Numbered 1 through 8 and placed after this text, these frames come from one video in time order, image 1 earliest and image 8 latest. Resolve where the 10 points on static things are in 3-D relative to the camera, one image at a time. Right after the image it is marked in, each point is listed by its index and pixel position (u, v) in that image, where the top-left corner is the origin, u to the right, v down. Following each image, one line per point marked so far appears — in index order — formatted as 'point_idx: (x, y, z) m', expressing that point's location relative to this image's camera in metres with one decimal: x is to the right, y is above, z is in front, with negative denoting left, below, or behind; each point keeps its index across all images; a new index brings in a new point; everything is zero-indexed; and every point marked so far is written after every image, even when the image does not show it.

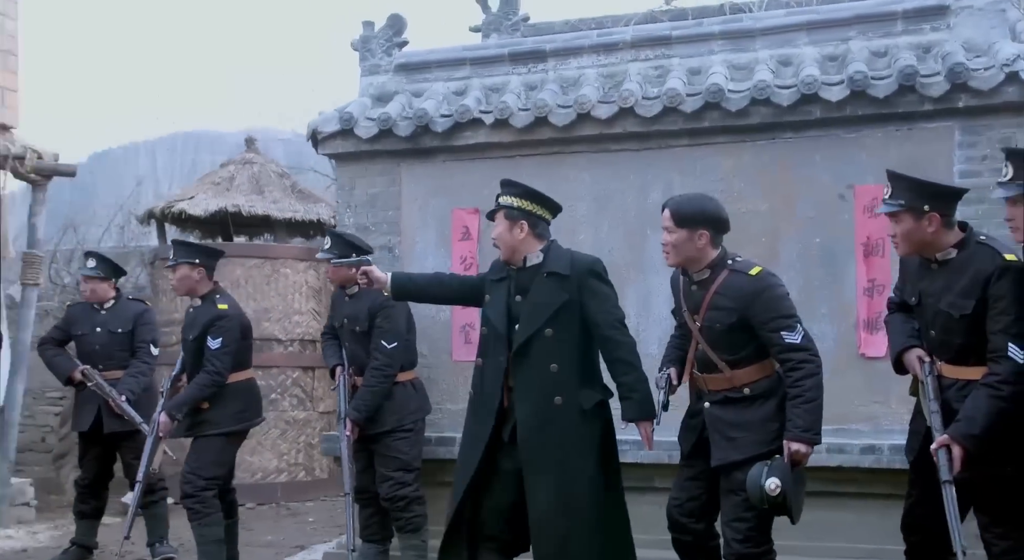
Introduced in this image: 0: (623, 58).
0: (+0.5, +1.1, +5.4) m
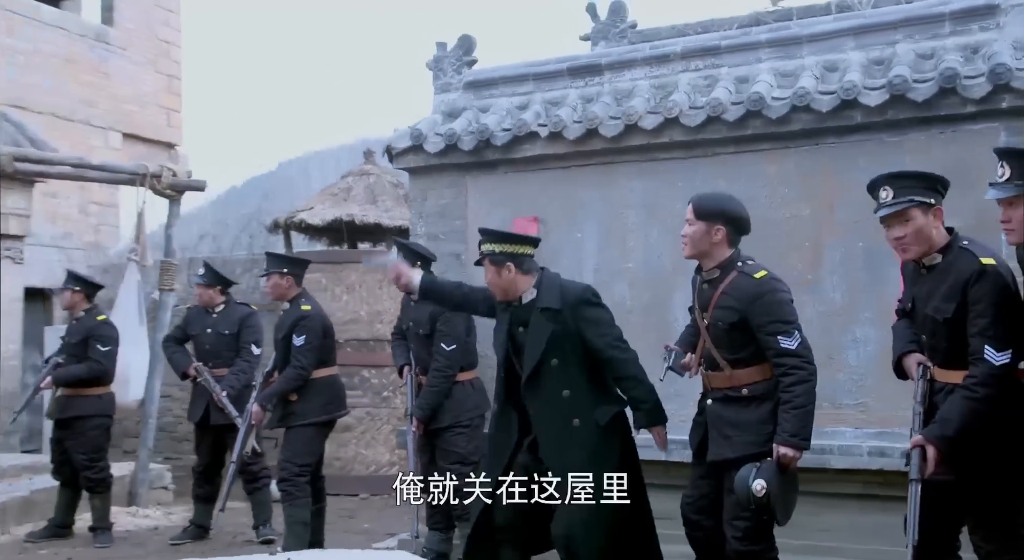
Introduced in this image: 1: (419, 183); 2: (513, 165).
0: (+0.8, +1.1, +5.6) m
1: (-0.5, +0.5, +5.9) m
2: (0.0, +0.6, +5.7) m
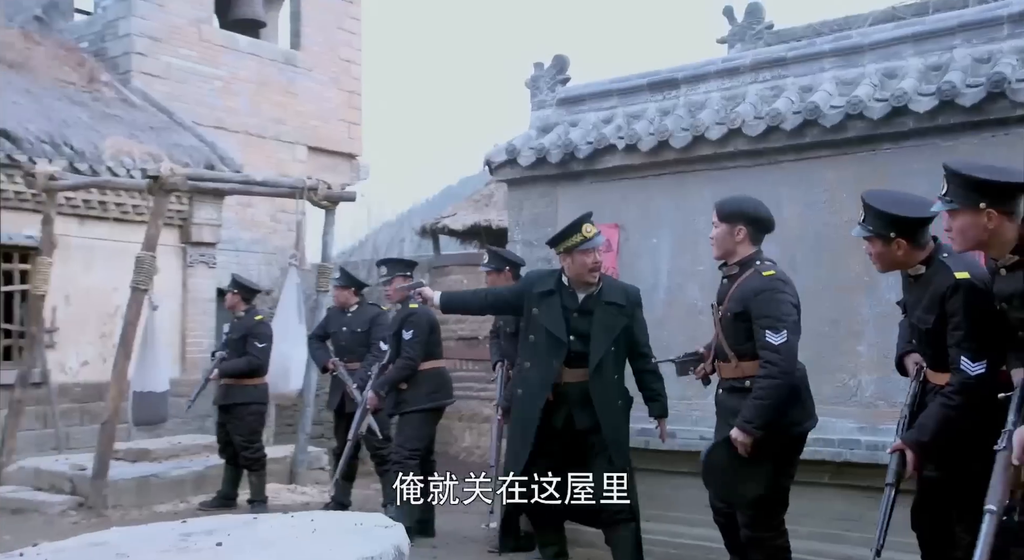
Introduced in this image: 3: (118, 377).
0: (+1.3, +1.1, +5.9) m
1: (0.0, +0.5, +6.5) m
2: (+0.5, +0.6, +6.1) m
3: (-2.7, -0.7, +7.4) m
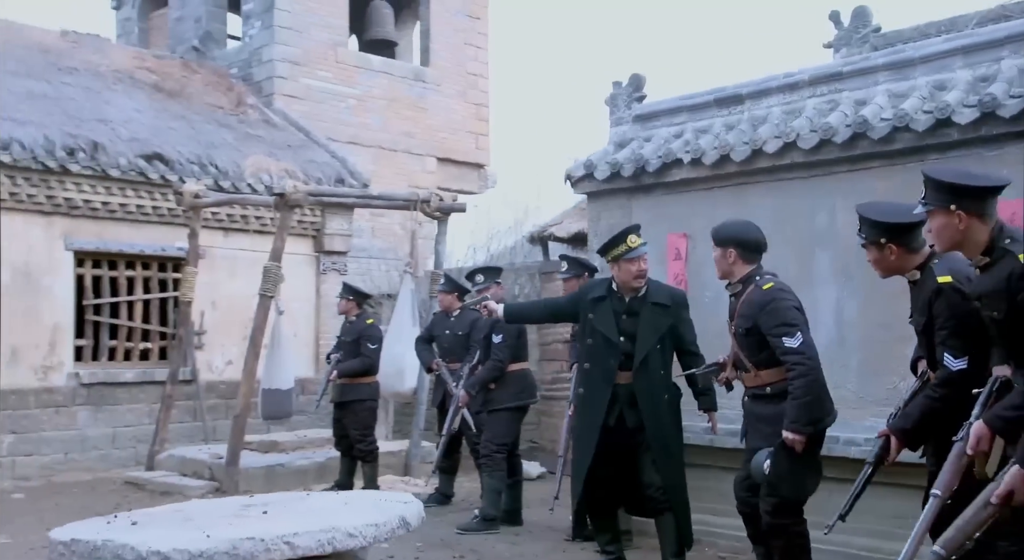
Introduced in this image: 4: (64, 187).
0: (+1.7, +1.1, +6.1) m
1: (+0.5, +0.5, +6.9) m
2: (+0.9, +0.5, +6.5) m
3: (-2.0, -0.7, +8.2) m
4: (-3.9, +0.8, +9.5) m
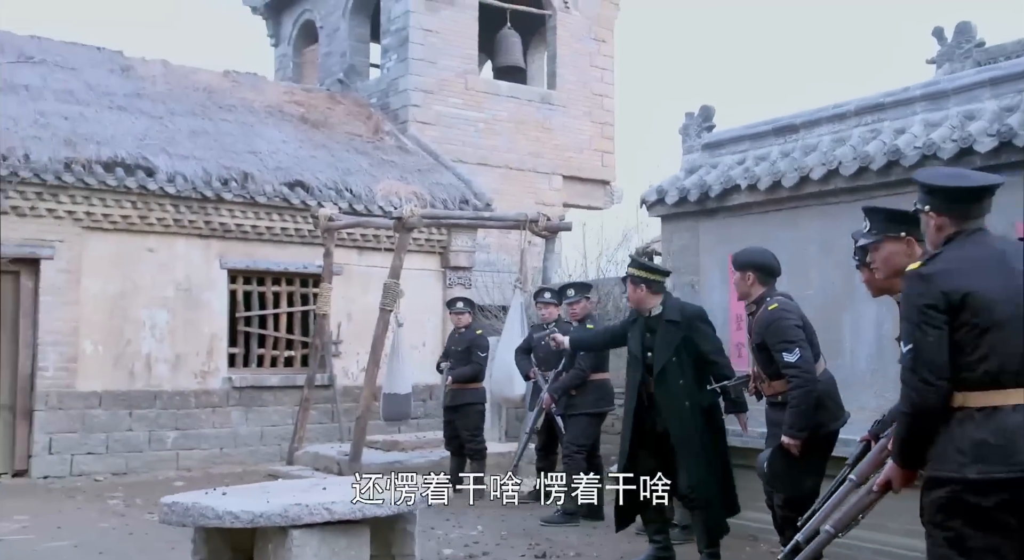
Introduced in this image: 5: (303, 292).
0: (+2.1, +1.0, +6.6) m
1: (+1.1, +0.4, +7.5) m
2: (+1.4, +0.4, +7.1) m
3: (-1.2, -0.9, +9.2) m
4: (-2.9, +0.7, +10.8) m
5: (-2.2, -0.1, +11.5) m
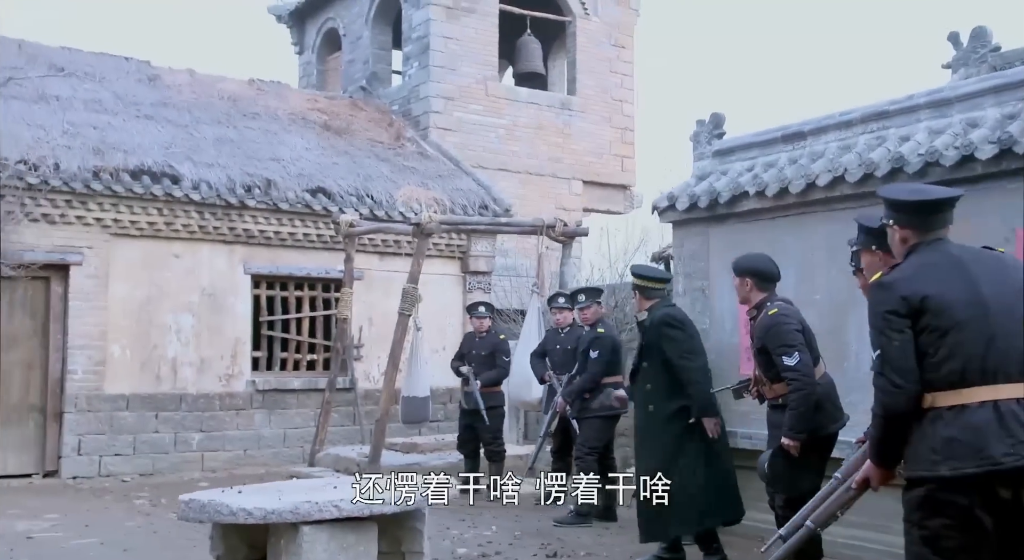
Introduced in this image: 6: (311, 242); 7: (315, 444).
0: (+2.1, +0.9, +6.7) m
1: (+1.2, +0.3, +7.6) m
2: (+1.5, +0.4, +7.2) m
3: (-1.1, -0.9, +9.4) m
4: (-2.8, +0.6, +11.0) m
5: (-2.0, -0.2, +11.7) m
6: (-2.1, +0.4, +11.5) m
7: (-1.9, -1.6, +10.5) m
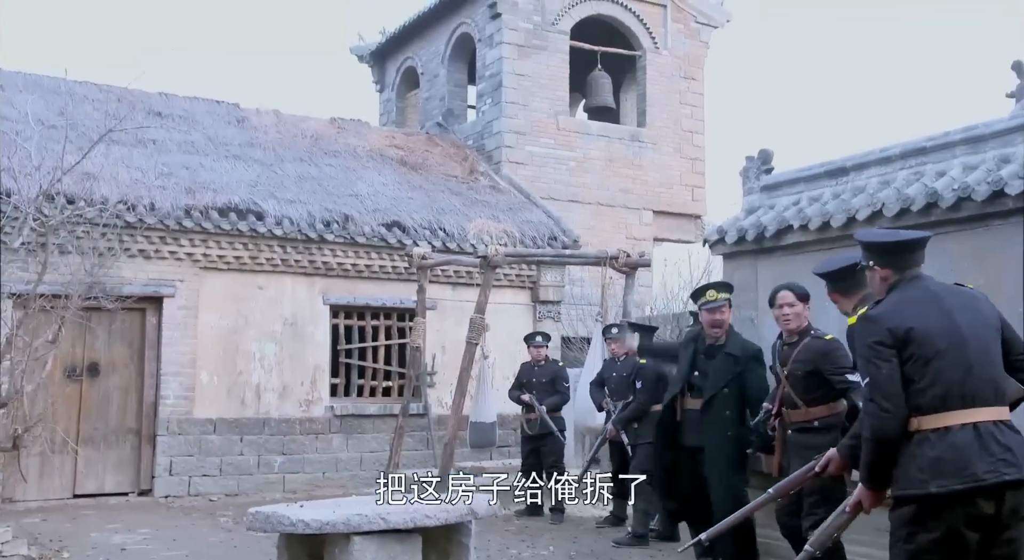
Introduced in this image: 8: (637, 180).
0: (+2.5, +0.7, +6.9) m
1: (+1.6, +0.1, +7.9) m
2: (+1.9, +0.2, +7.5) m
3: (-0.5, -1.2, +9.8) m
4: (-2.1, +0.3, +11.6) m
5: (-1.3, -0.5, +12.3) m
6: (-1.4, +0.1, +12.1) m
7: (-1.2, -1.9, +11.0) m
8: (+1.8, +1.5, +15.9) m
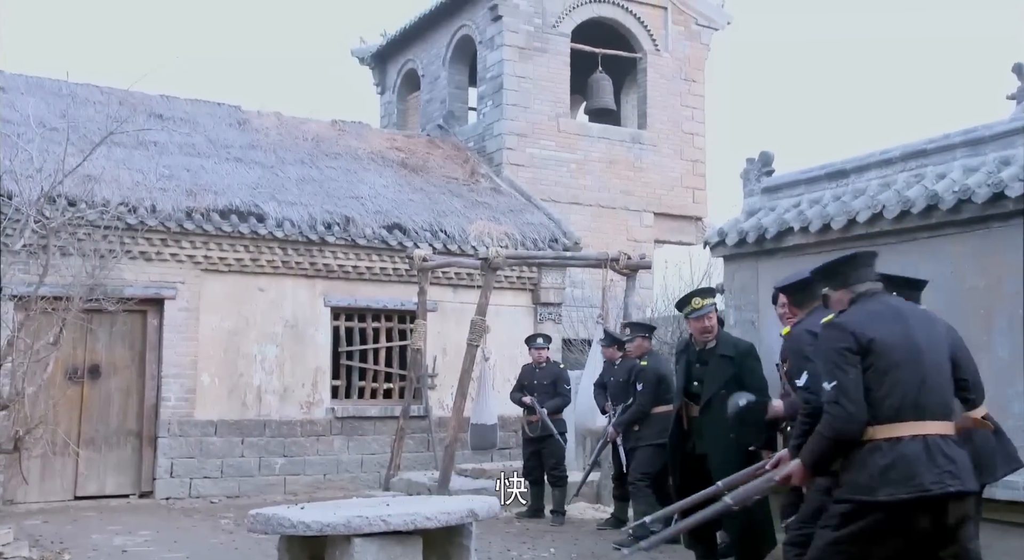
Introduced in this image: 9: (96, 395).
0: (+2.5, +0.7, +6.9) m
1: (+1.6, +0.1, +8.0) m
2: (+1.9, +0.2, +7.5) m
3: (-0.5, -1.2, +9.9) m
4: (-2.0, +0.3, +11.7) m
5: (-1.3, -0.5, +12.3) m
6: (-1.4, 0.0, +12.1) m
7: (-1.2, -1.9, +11.0) m
8: (+1.9, +1.4, +15.9) m
9: (-4.1, -1.1, +10.5) m
